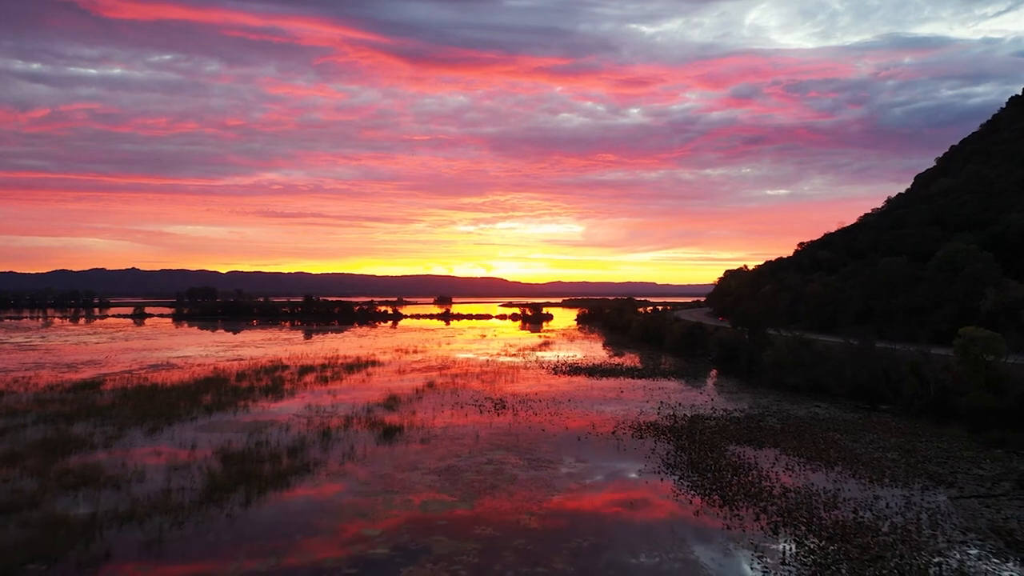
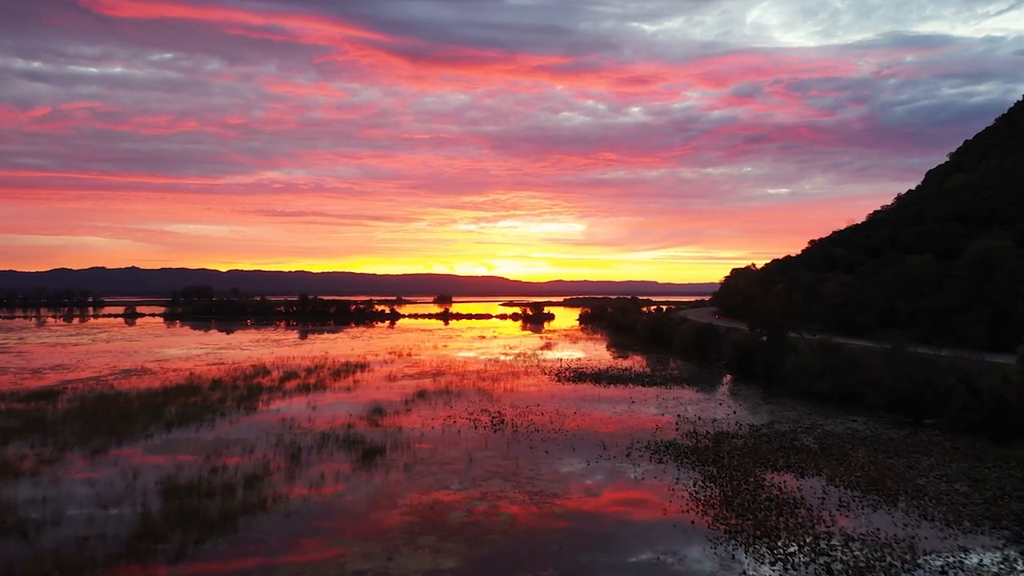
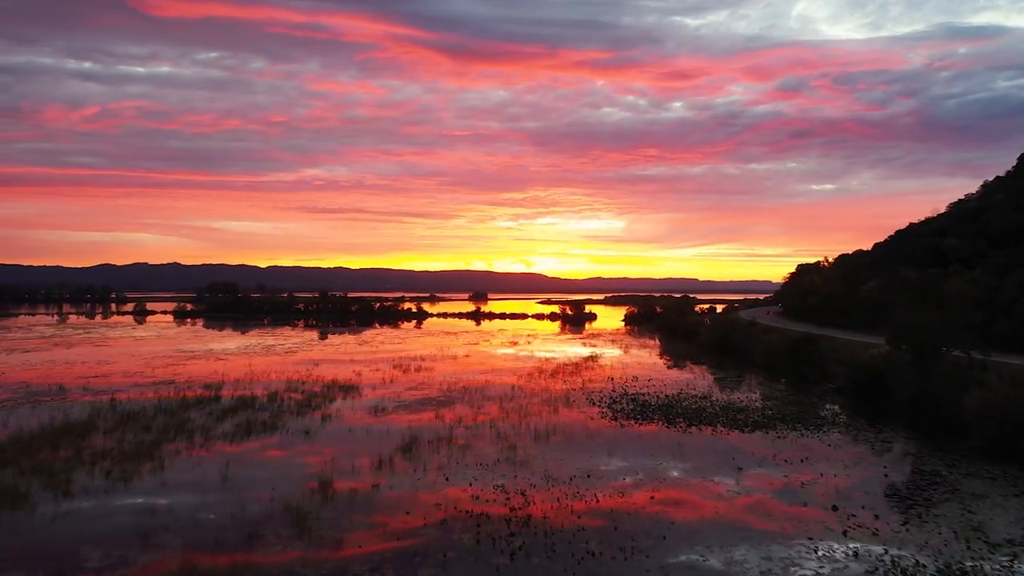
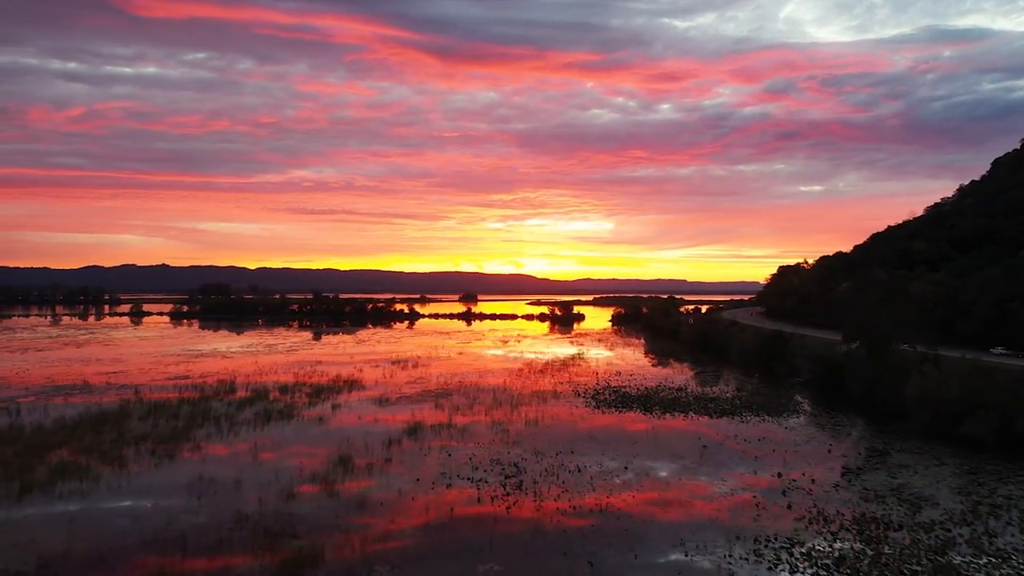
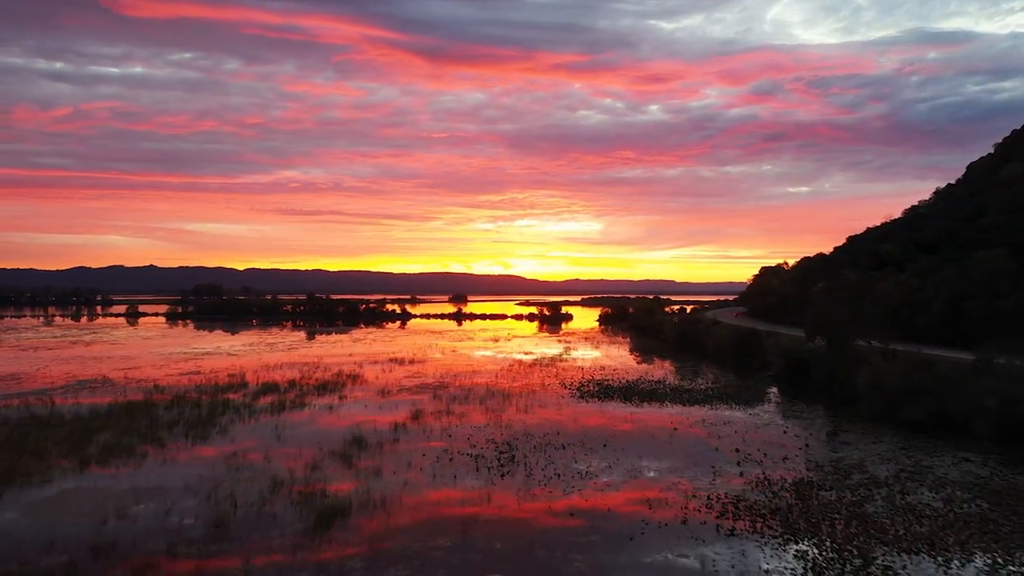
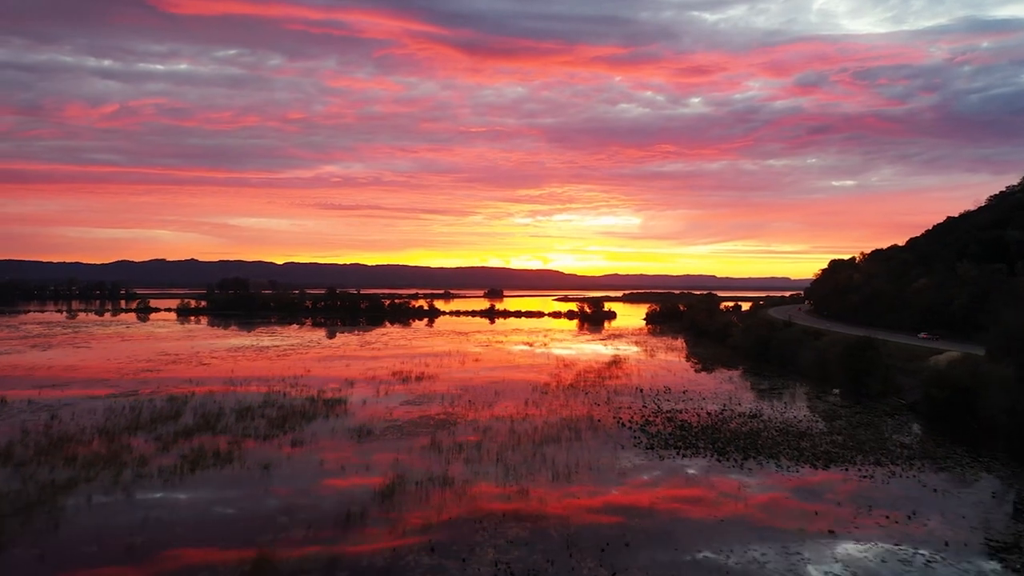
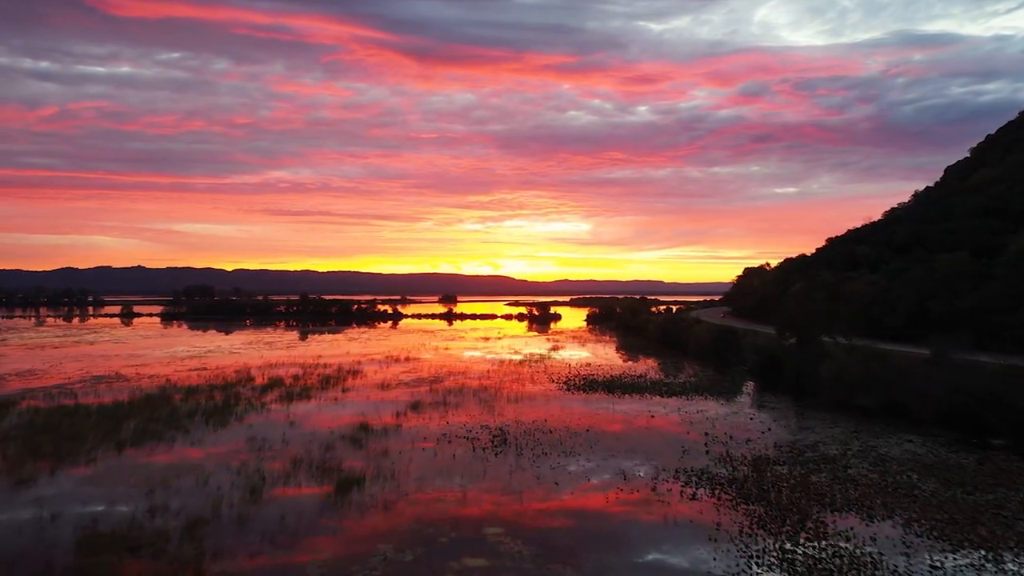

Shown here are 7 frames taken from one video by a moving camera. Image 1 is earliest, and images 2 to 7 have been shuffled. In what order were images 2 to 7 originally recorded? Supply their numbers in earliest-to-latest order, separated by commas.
2, 7, 5, 4, 3, 6
